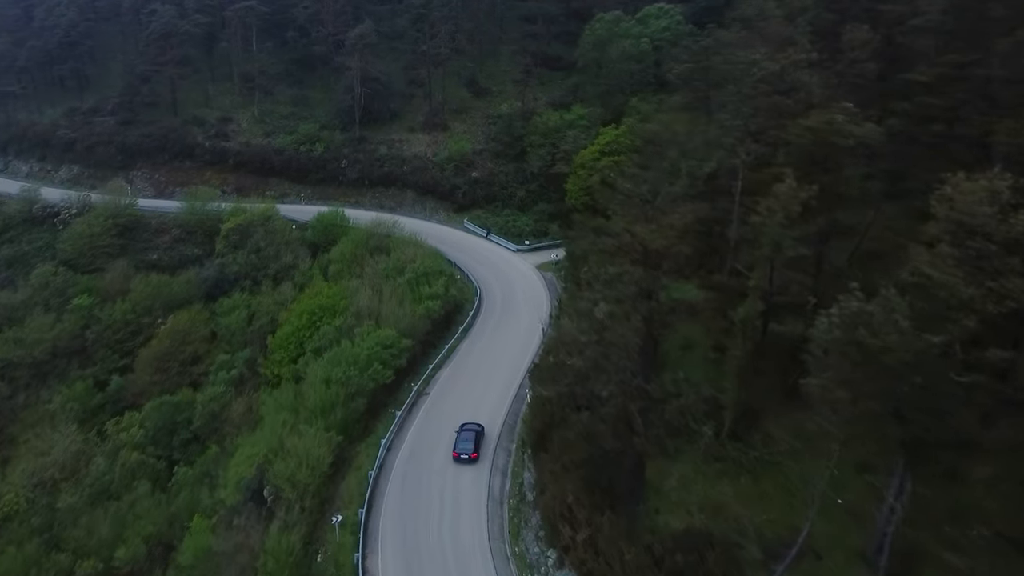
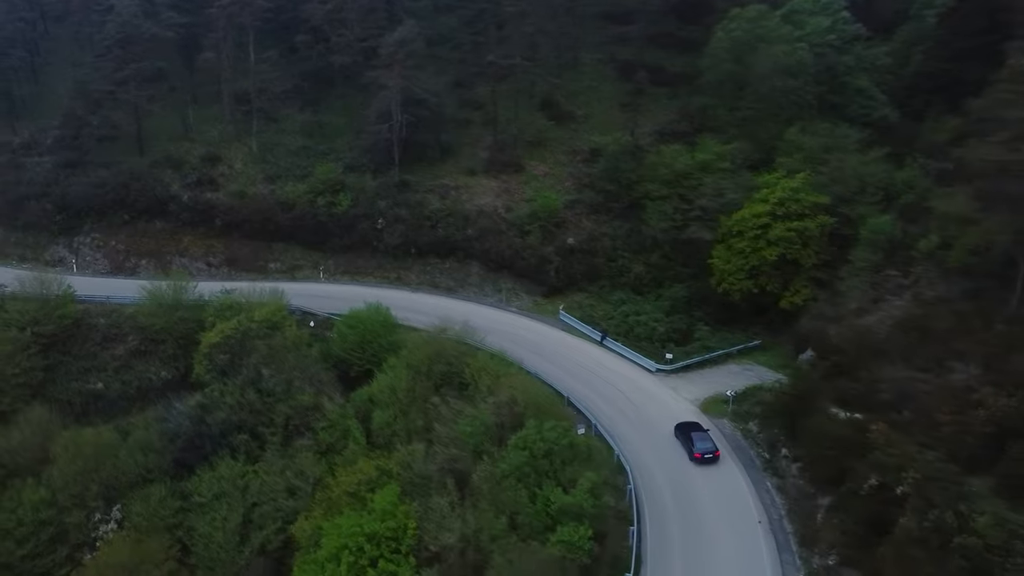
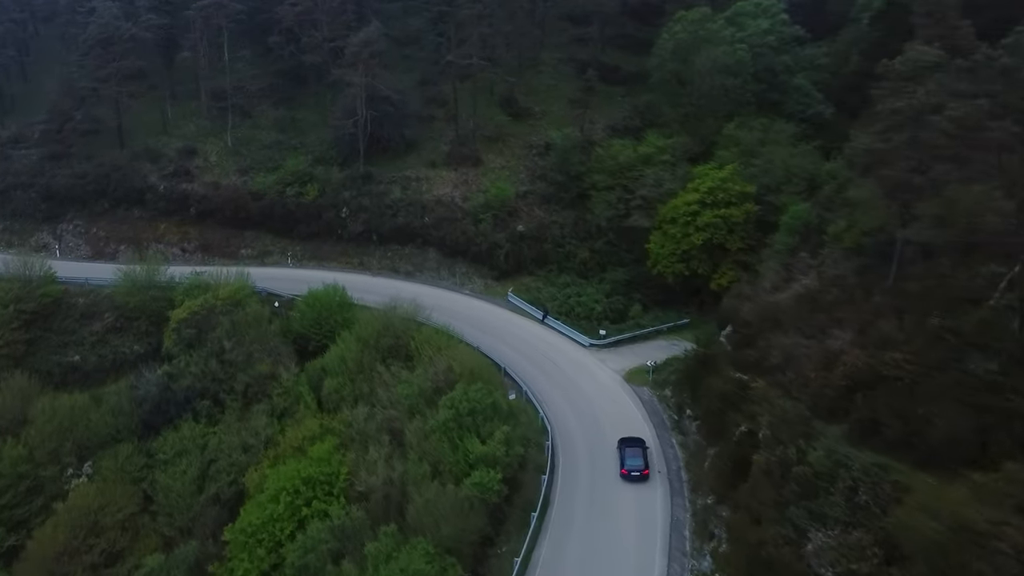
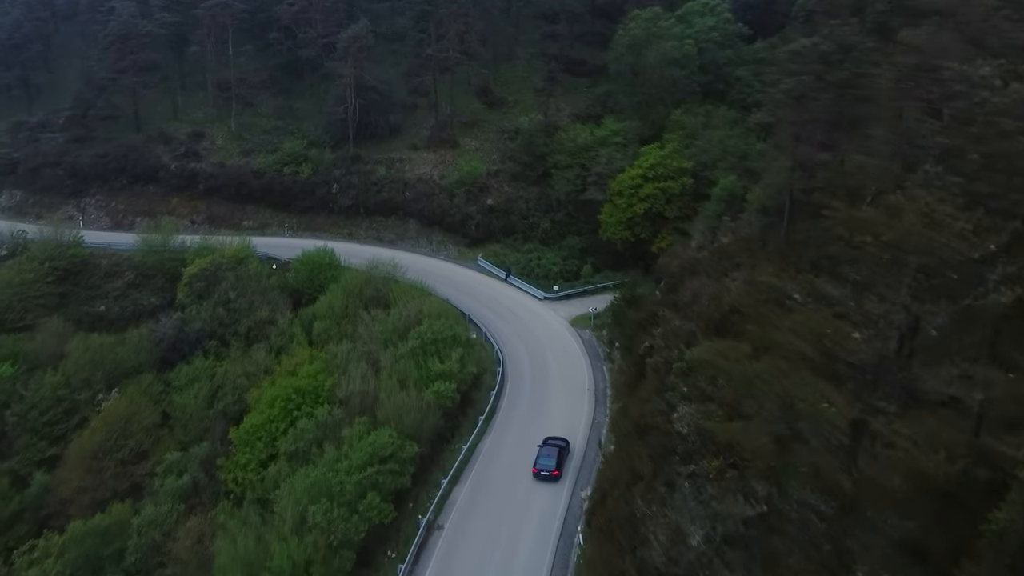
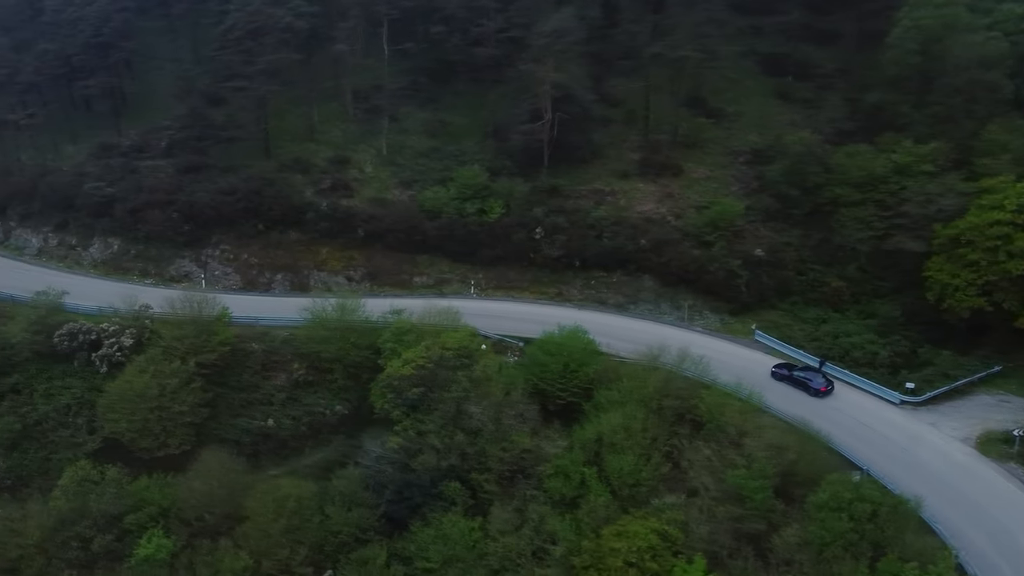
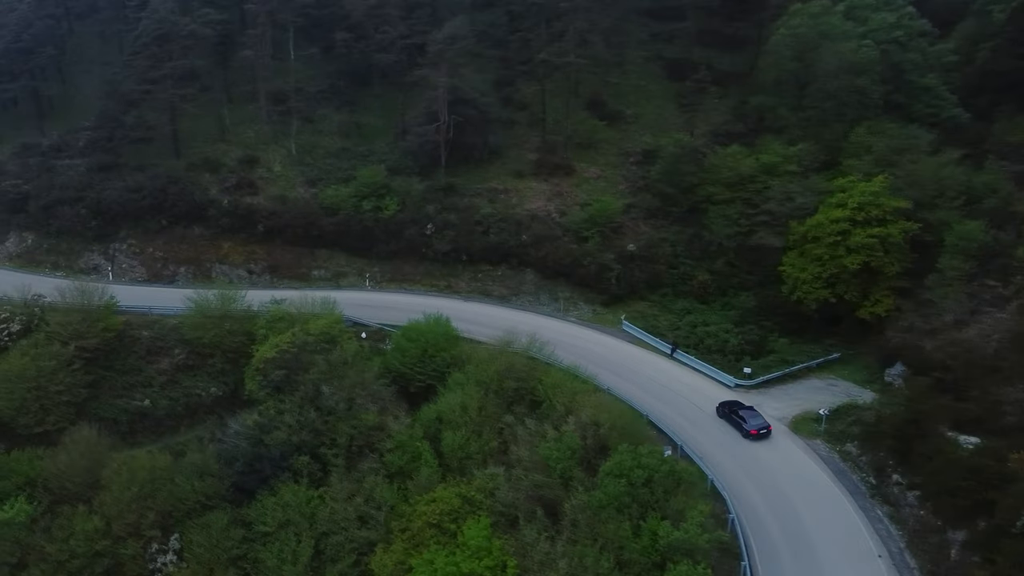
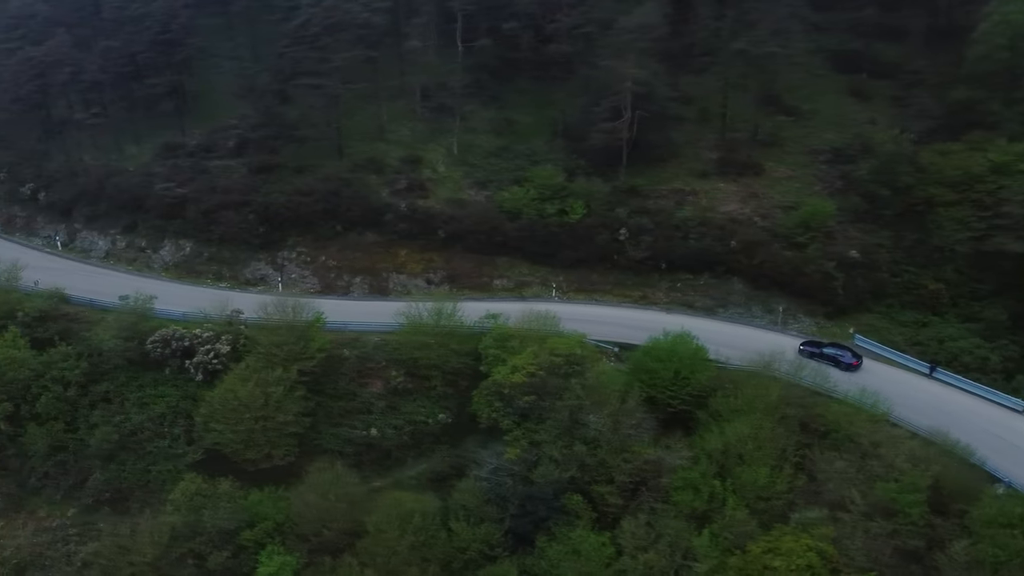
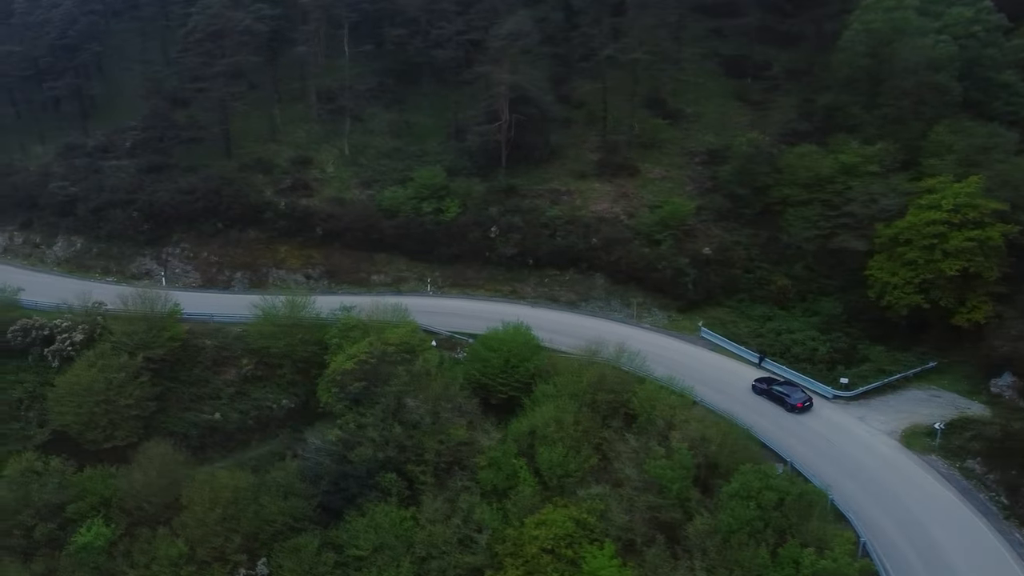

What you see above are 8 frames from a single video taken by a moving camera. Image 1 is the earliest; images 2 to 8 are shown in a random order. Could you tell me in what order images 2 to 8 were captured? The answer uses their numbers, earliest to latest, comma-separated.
4, 3, 2, 6, 8, 5, 7
